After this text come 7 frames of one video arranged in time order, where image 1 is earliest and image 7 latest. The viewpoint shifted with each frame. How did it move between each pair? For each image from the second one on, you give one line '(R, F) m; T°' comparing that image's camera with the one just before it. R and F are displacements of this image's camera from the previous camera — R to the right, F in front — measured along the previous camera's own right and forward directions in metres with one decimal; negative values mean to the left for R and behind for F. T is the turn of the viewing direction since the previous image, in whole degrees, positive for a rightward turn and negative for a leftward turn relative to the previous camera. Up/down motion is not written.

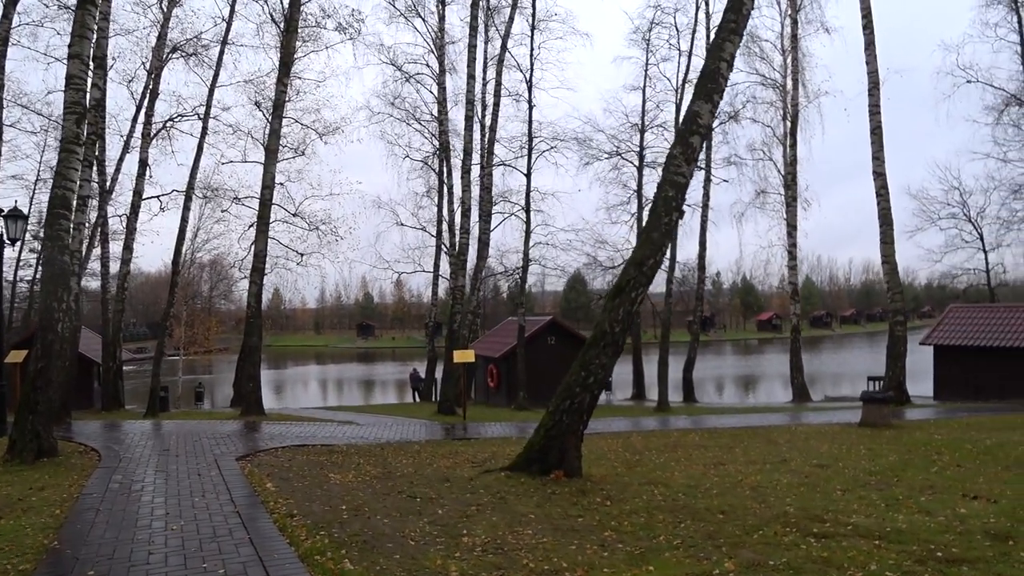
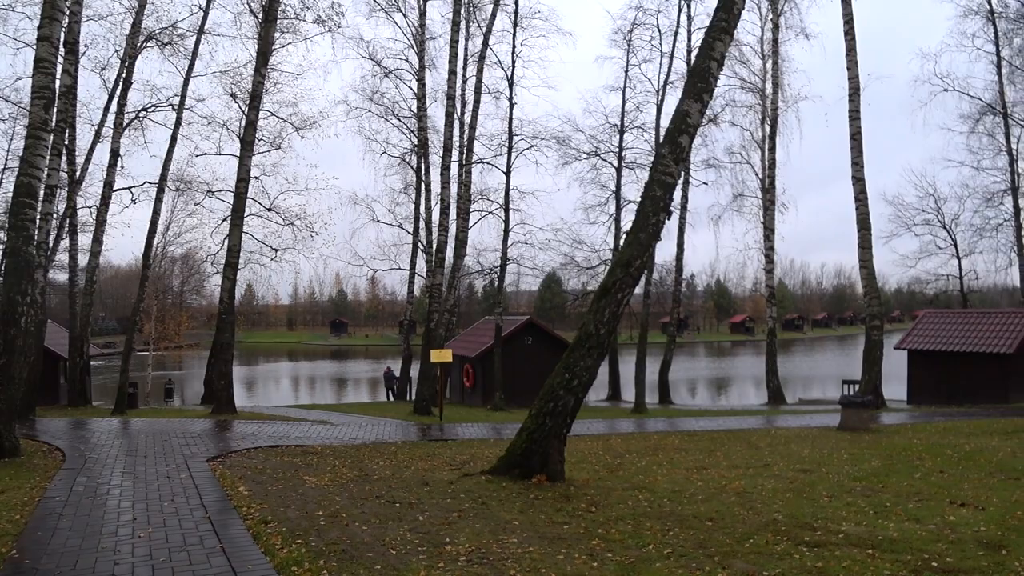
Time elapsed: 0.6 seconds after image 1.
(-0.1, +0.2) m; +2°
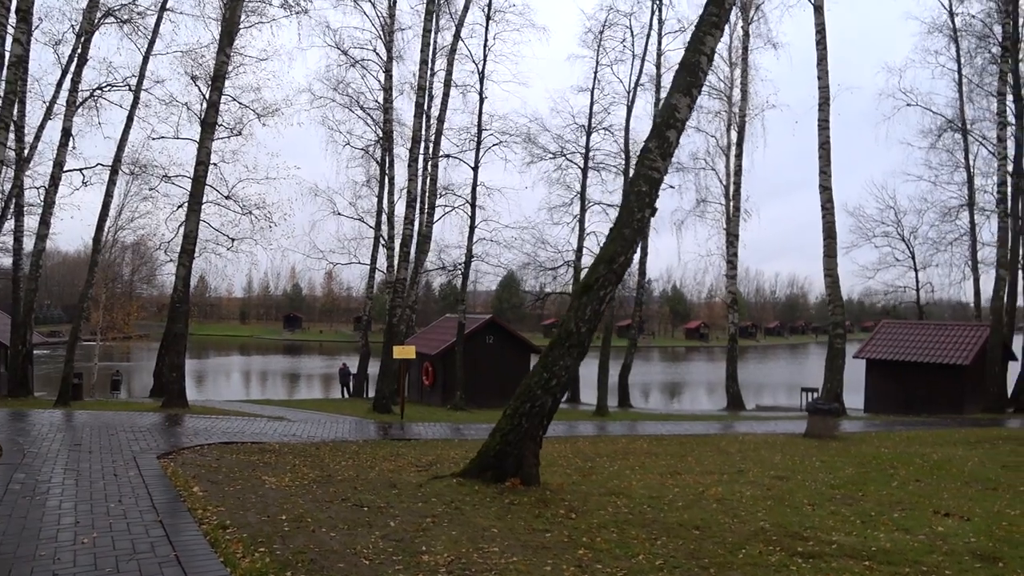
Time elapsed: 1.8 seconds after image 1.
(-0.2, +0.4) m; +3°
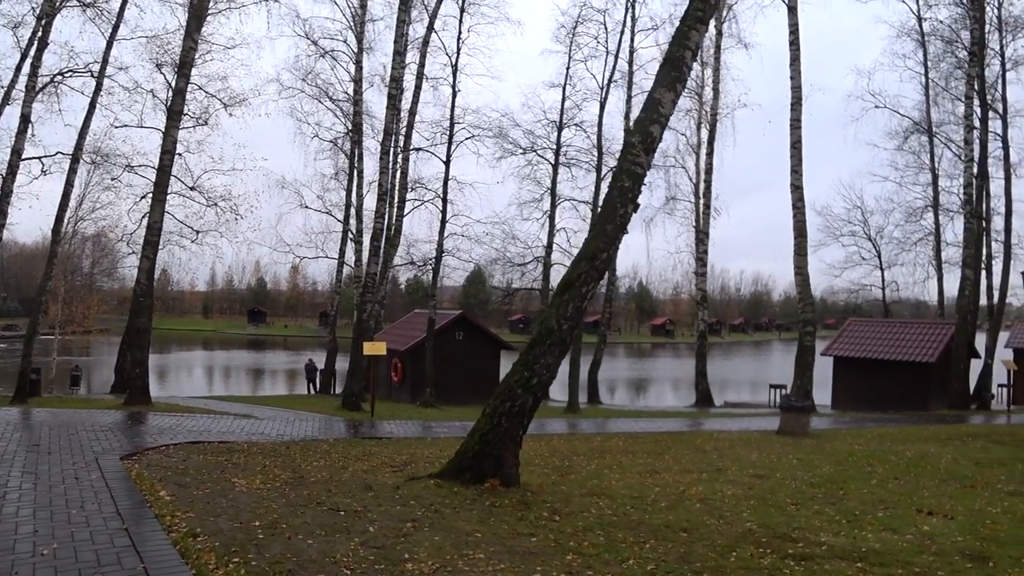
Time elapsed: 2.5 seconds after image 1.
(-0.1, +0.2) m; +2°
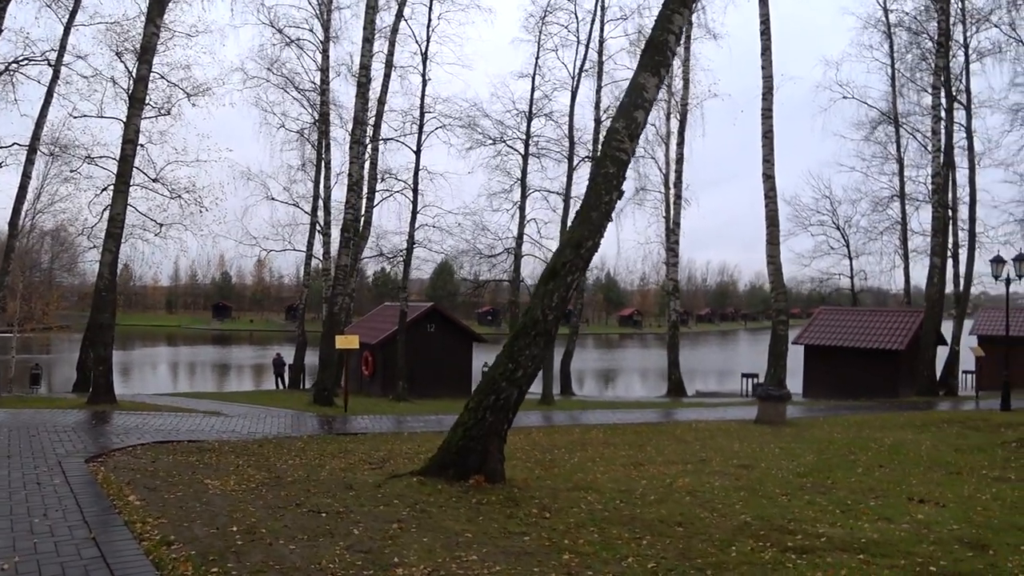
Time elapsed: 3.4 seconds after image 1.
(-0.2, +0.3) m; +2°
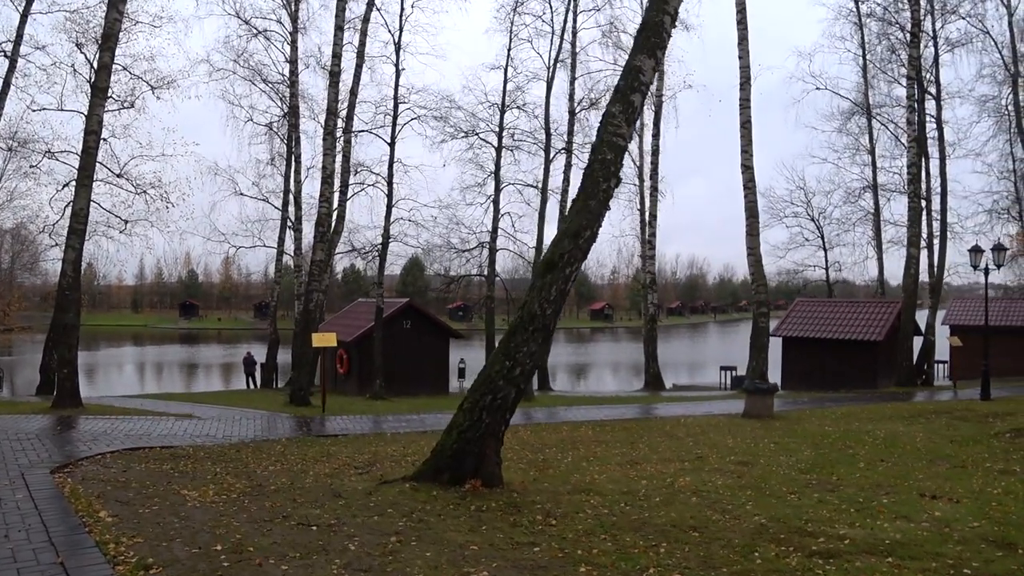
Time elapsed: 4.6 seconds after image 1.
(-0.2, +0.4) m; +2°
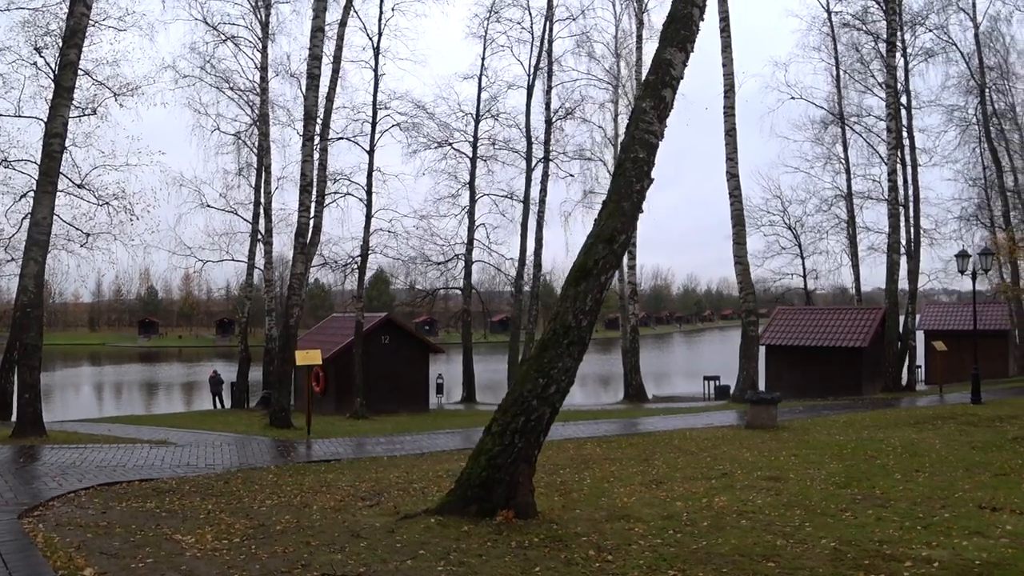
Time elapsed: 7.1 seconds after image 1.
(-0.6, +0.7) m; +3°
